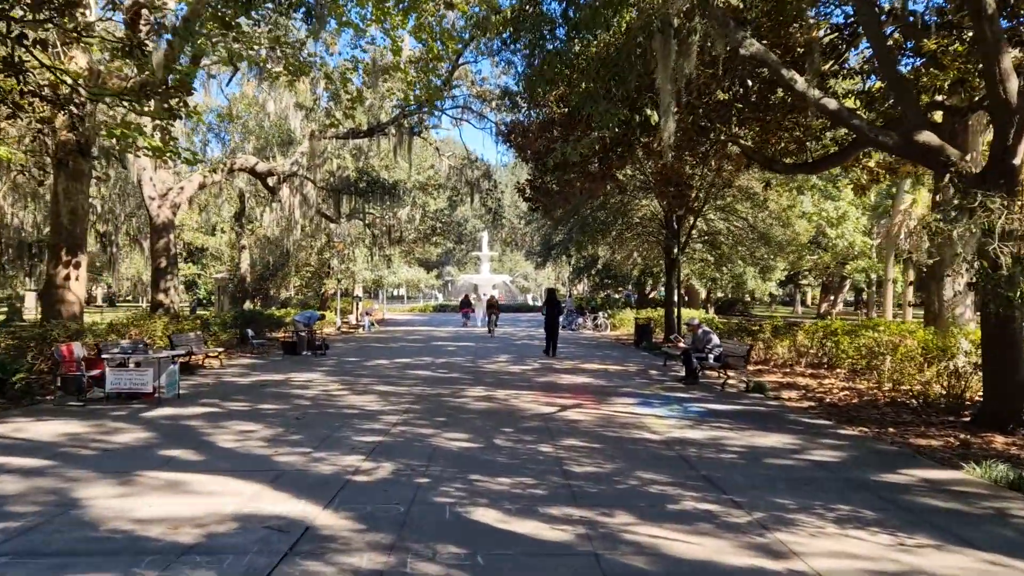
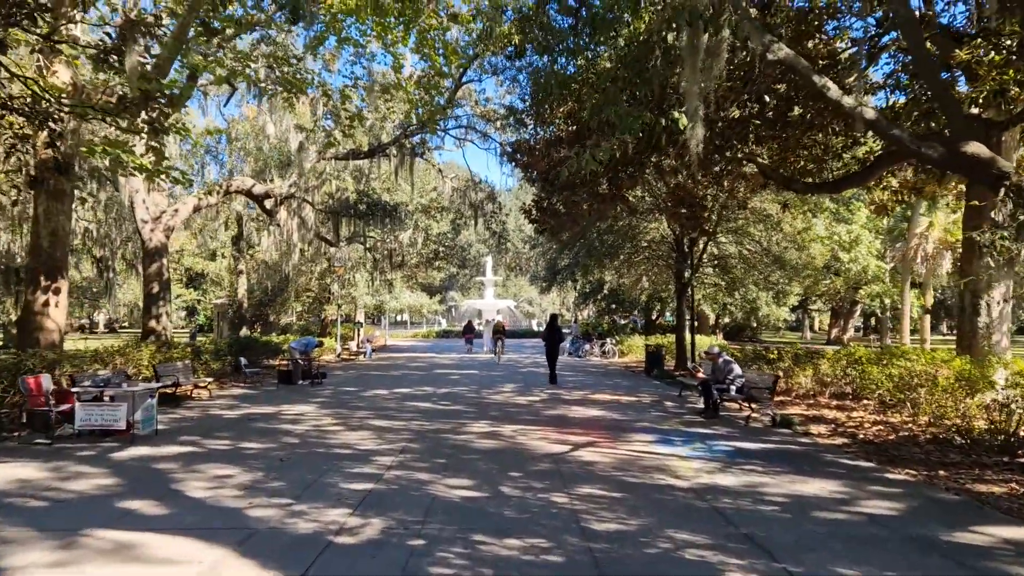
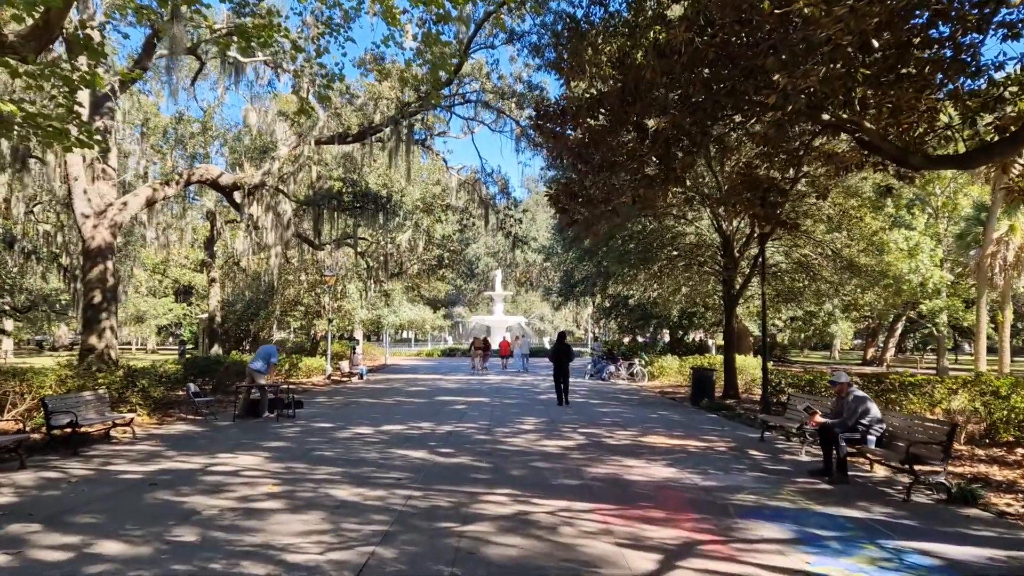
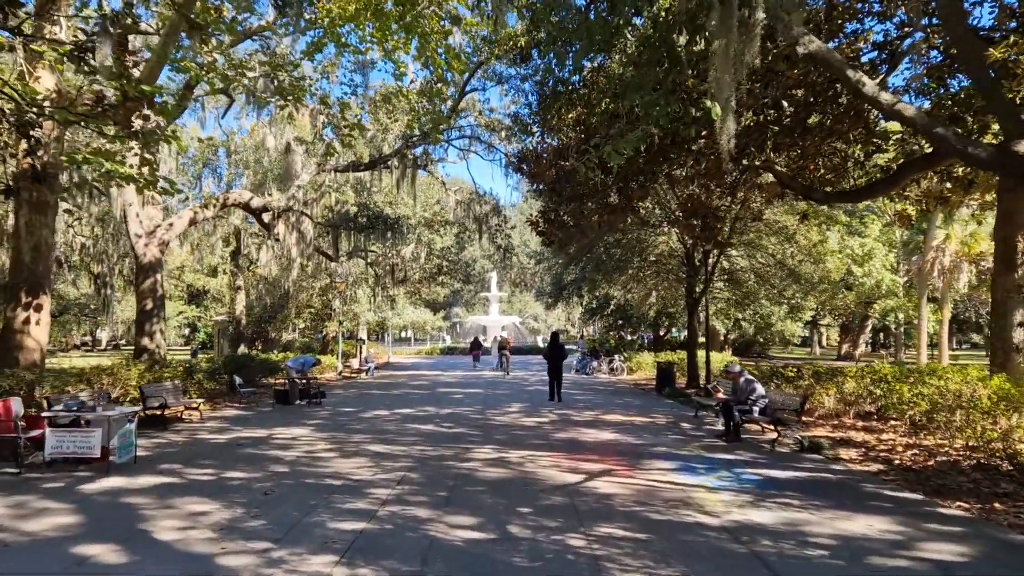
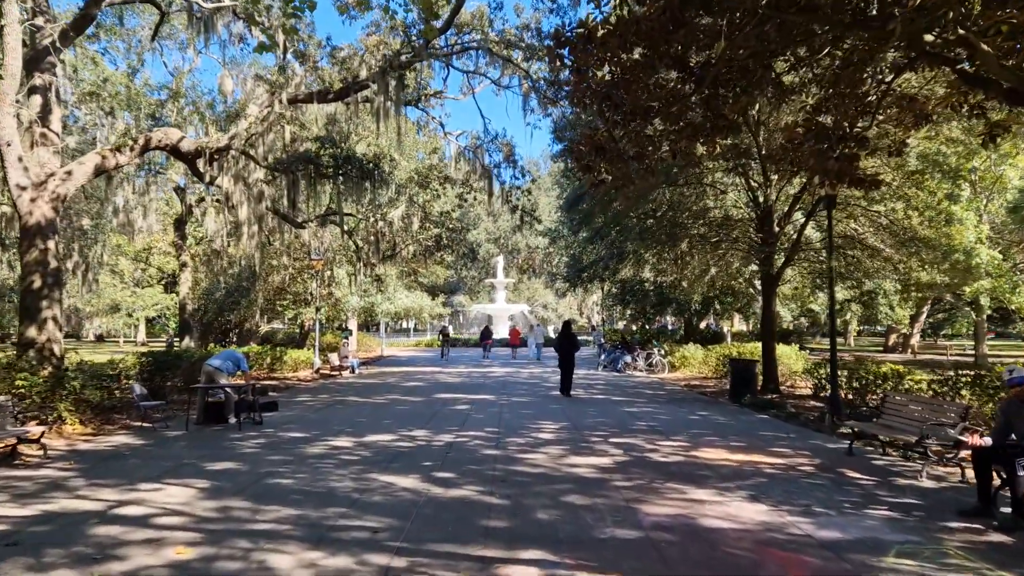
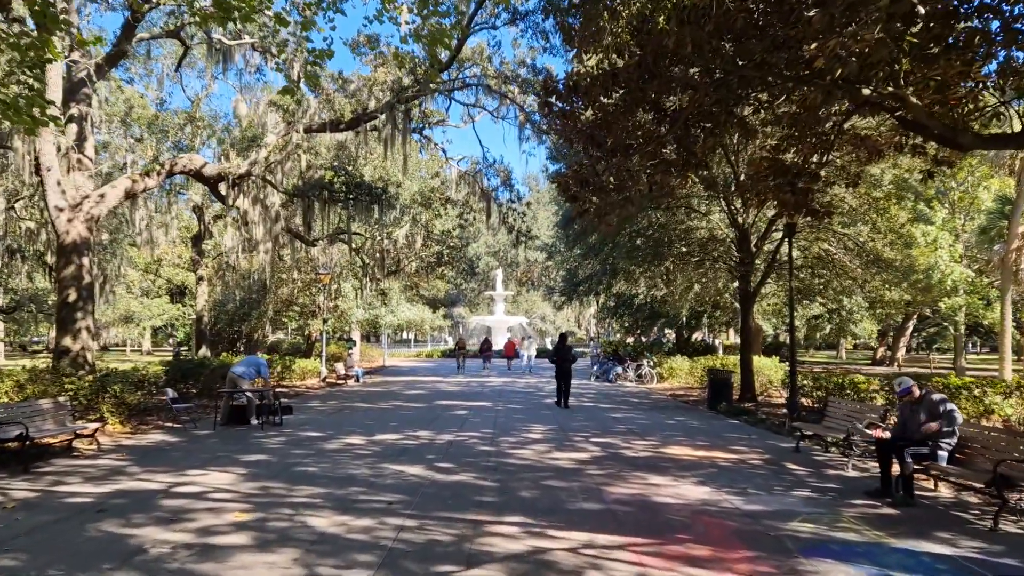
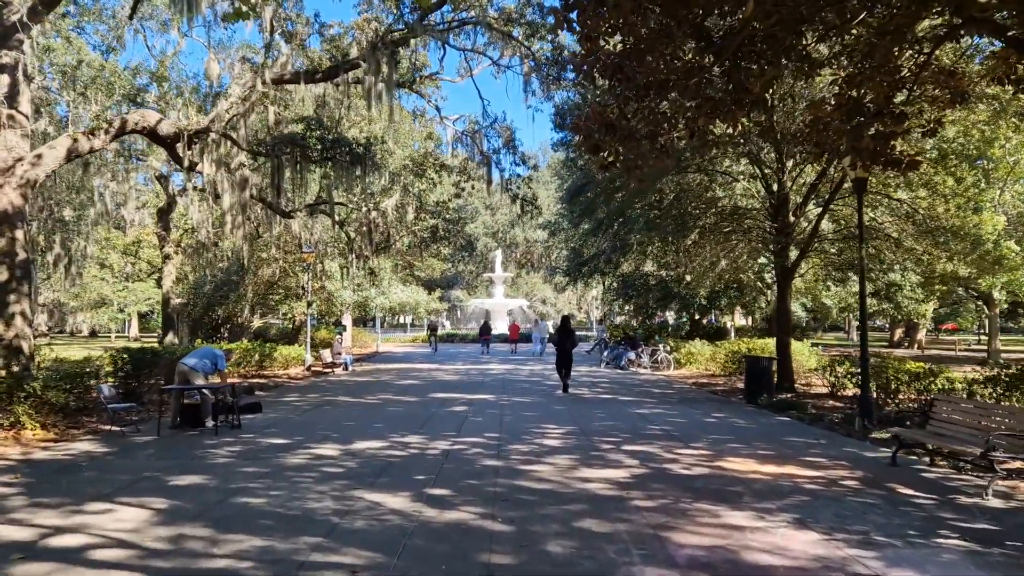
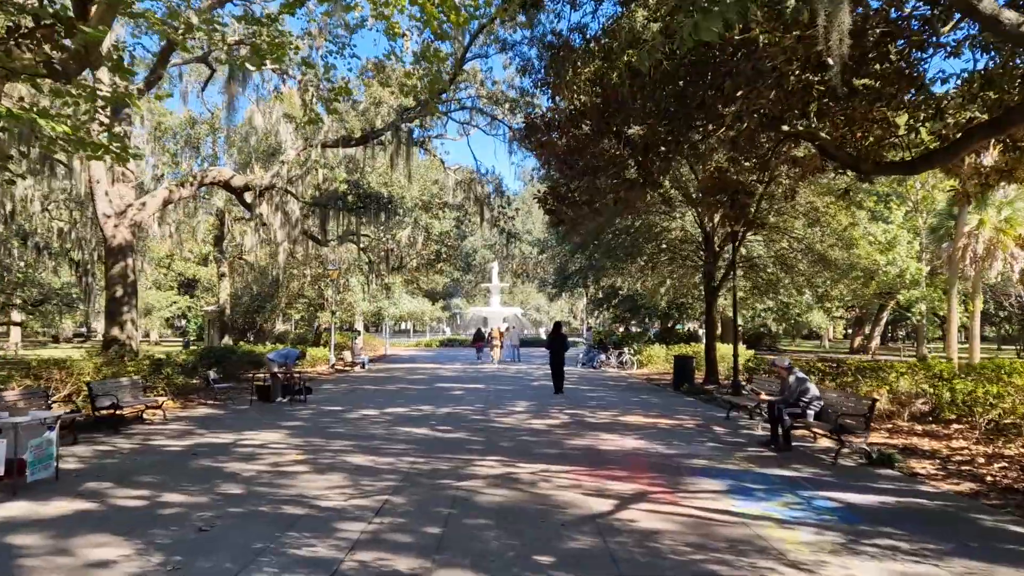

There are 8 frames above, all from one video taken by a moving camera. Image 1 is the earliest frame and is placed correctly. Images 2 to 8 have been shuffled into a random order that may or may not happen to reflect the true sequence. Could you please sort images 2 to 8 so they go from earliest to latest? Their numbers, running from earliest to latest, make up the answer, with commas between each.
2, 4, 8, 3, 6, 5, 7
